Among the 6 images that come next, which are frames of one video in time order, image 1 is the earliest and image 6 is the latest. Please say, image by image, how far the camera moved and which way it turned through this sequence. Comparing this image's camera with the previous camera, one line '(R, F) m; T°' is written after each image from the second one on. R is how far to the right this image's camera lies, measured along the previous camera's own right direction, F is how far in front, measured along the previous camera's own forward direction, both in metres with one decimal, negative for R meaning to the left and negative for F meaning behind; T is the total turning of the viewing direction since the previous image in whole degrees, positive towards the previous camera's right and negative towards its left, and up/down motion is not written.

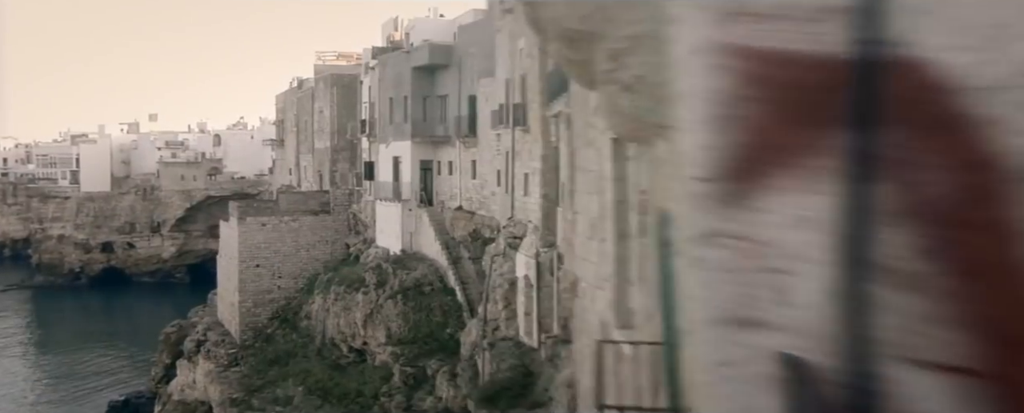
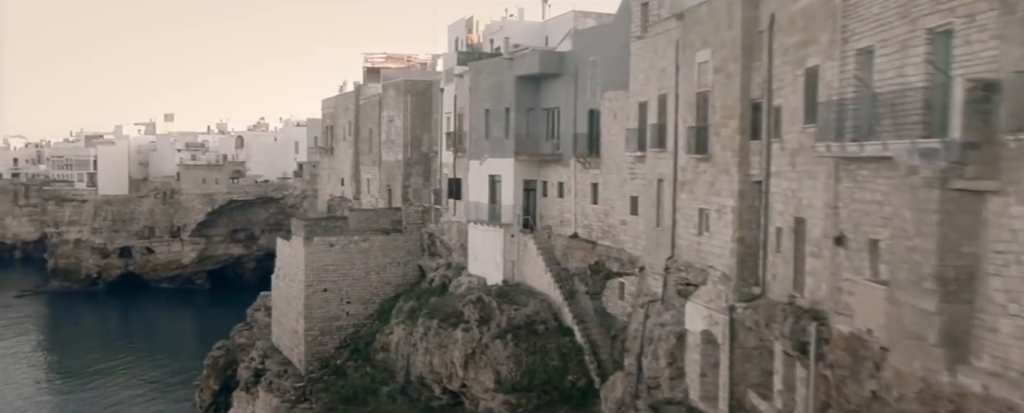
(-2.6, +2.3) m; 0°
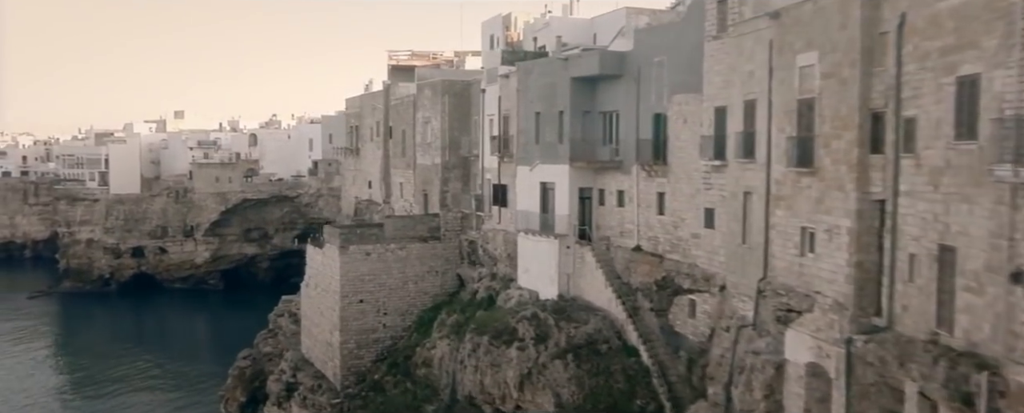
(-1.1, +1.2) m; 0°
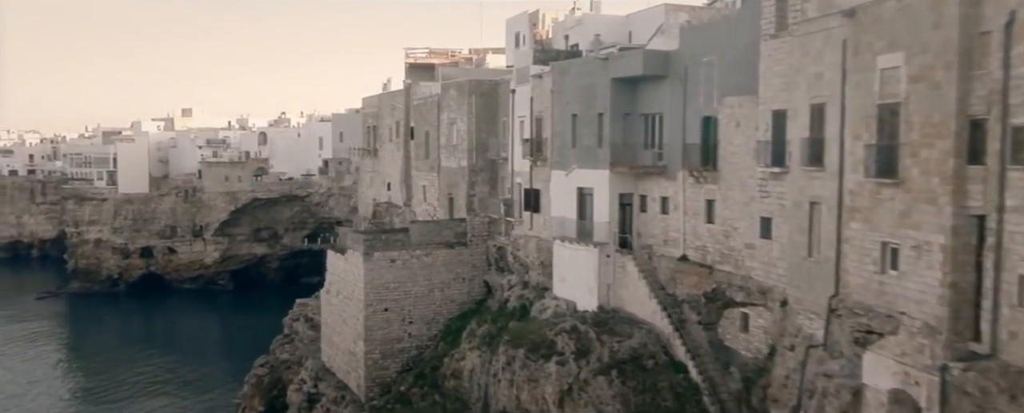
(-0.7, +0.9) m; 0°
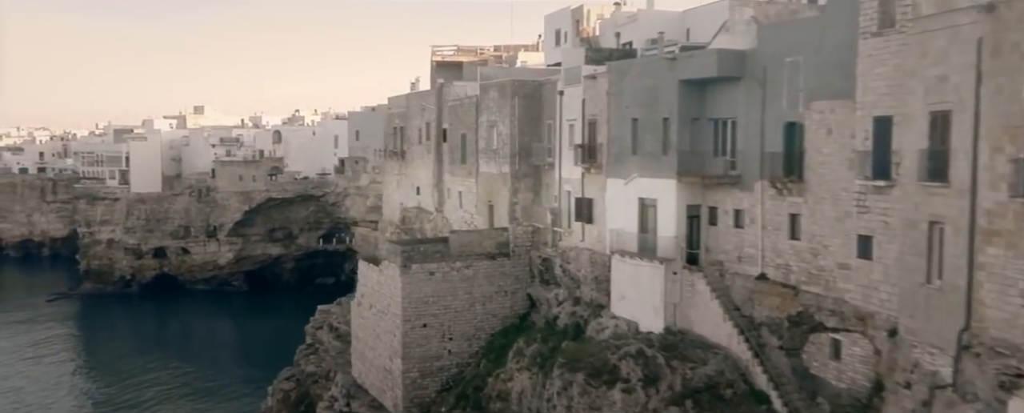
(-1.0, +1.4) m; 0°
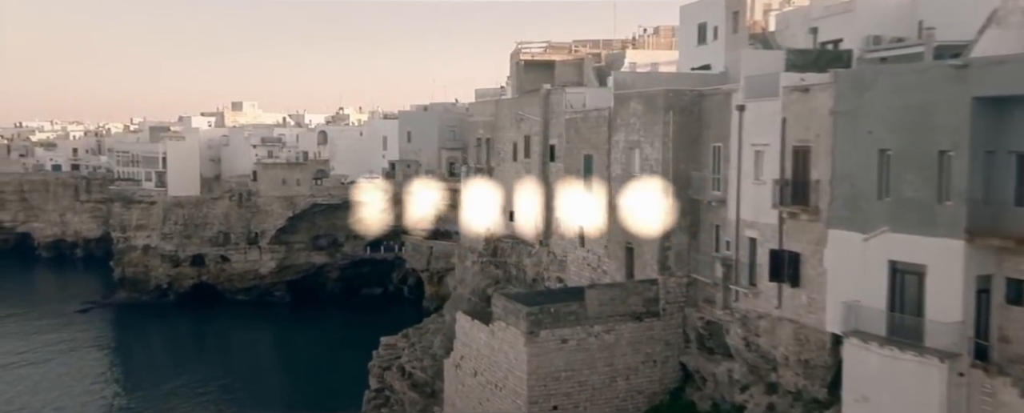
(-2.5, +4.9) m; -2°
